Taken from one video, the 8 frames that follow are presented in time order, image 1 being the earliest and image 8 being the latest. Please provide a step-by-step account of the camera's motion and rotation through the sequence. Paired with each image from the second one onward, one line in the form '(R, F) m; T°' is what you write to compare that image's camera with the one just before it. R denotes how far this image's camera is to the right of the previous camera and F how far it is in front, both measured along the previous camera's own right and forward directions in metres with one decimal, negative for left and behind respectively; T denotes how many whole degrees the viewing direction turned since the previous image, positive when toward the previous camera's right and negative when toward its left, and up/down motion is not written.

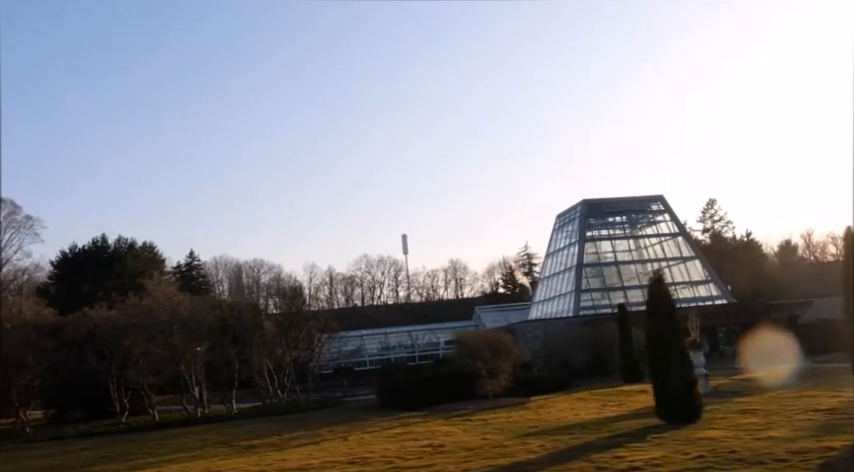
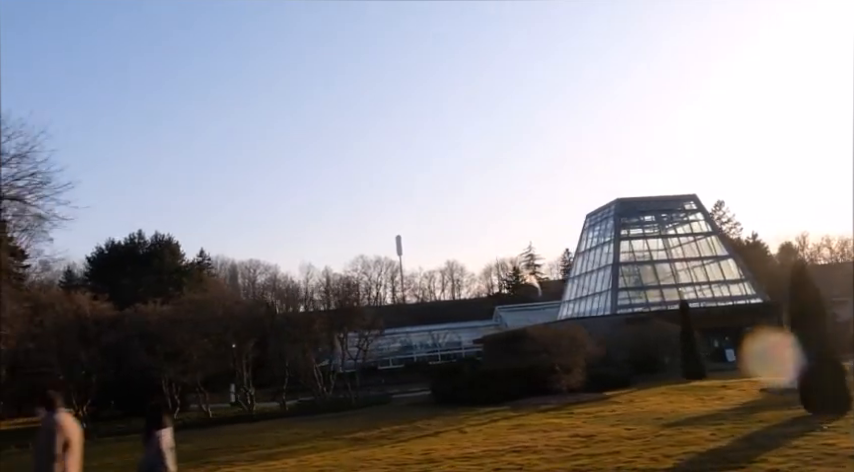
(-2.5, +0.1) m; 0°
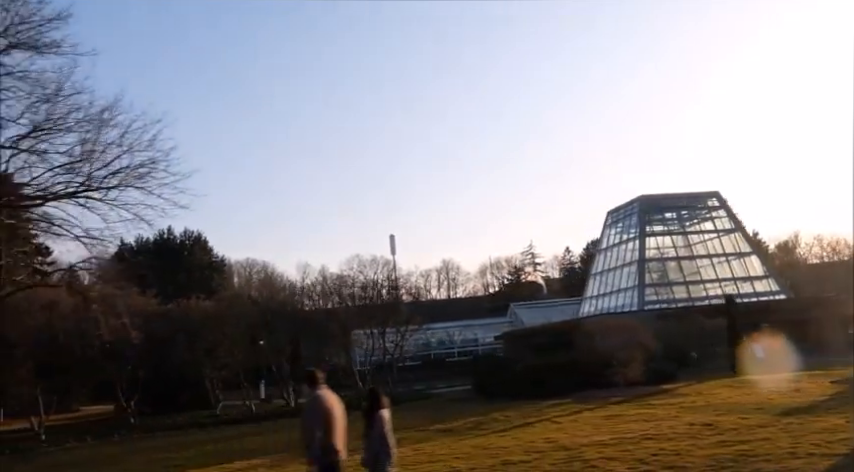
(-2.1, 0.0) m; 0°
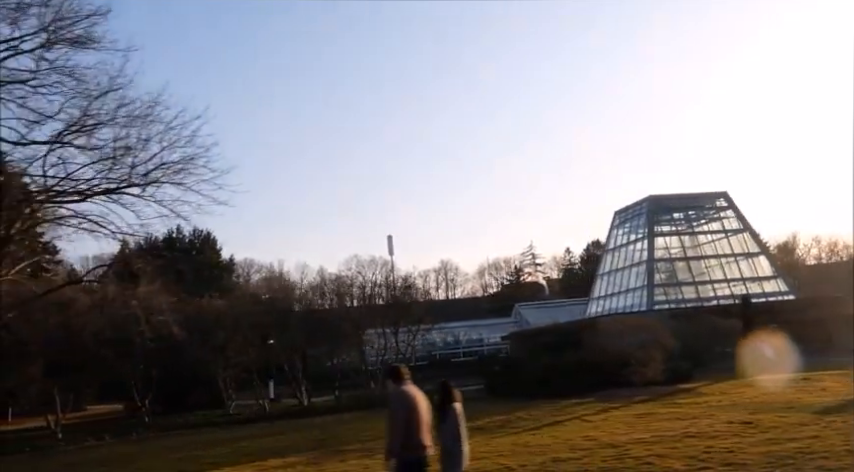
(-0.7, 0.0) m; 0°
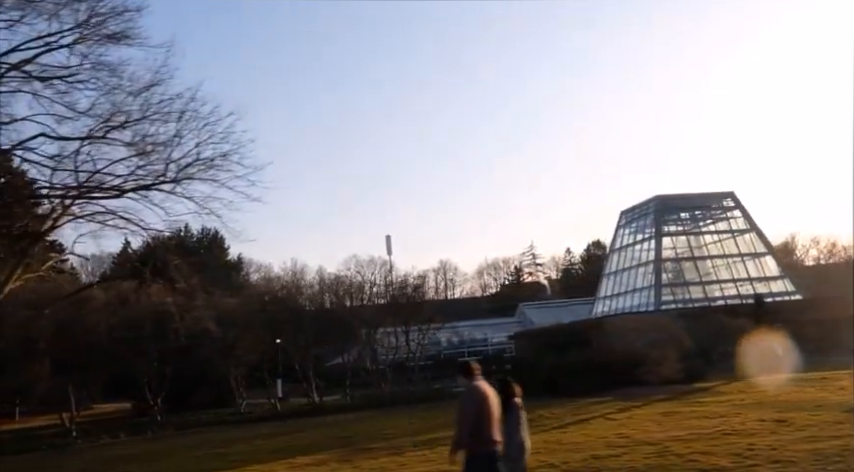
(-0.6, 0.0) m; 0°
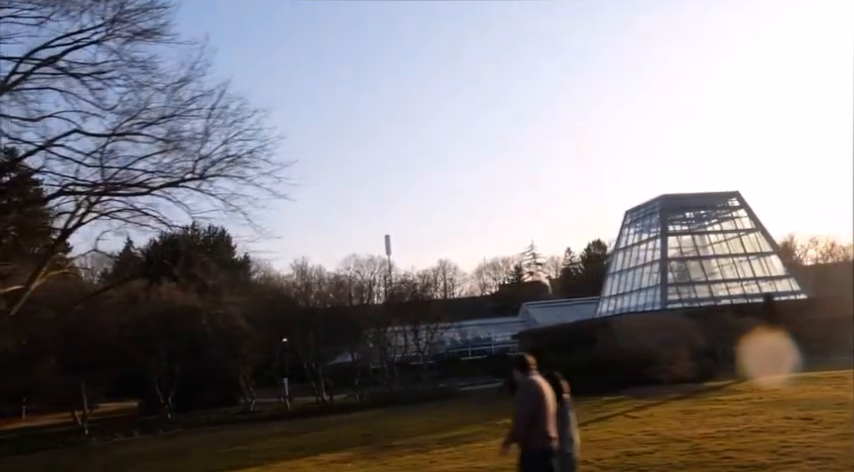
(-0.4, 0.0) m; 0°
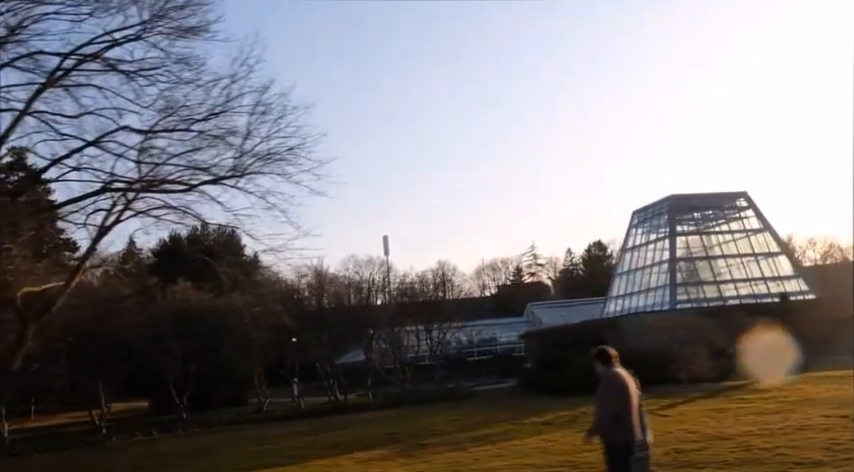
(-0.7, 0.0) m; 0°
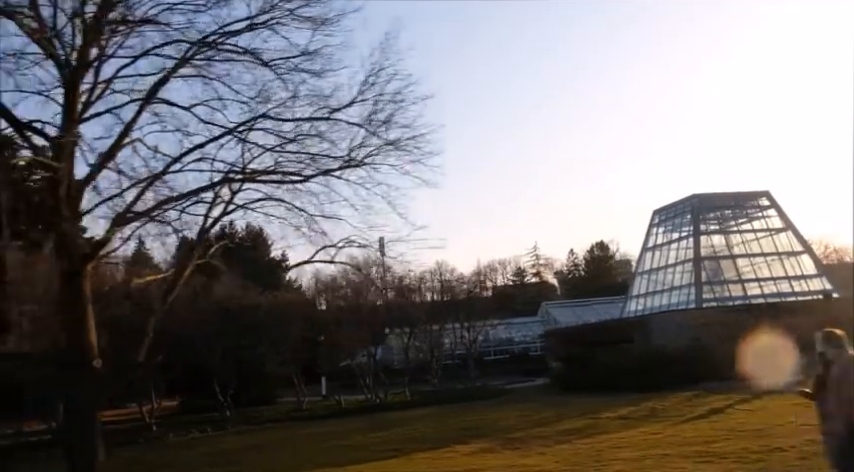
(-1.8, 0.0) m; 0°
